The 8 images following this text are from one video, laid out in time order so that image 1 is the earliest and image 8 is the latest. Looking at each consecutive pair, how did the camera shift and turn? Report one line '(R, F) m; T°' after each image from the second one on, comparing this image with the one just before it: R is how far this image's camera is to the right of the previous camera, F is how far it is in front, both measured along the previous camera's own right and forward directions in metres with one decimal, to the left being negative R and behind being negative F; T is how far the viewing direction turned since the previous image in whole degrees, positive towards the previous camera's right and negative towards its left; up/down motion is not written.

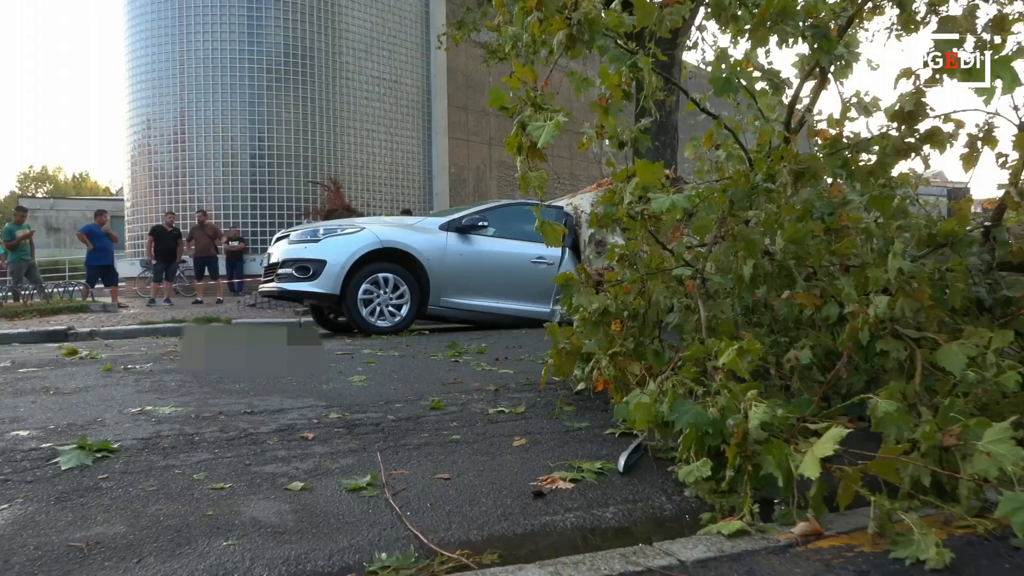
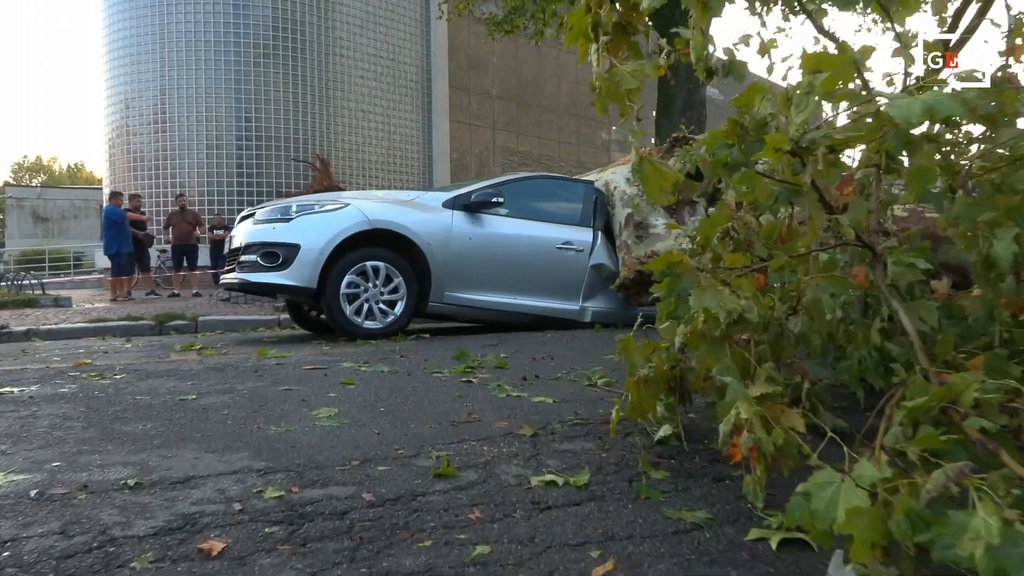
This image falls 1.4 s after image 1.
(-0.2, +1.8) m; 0°
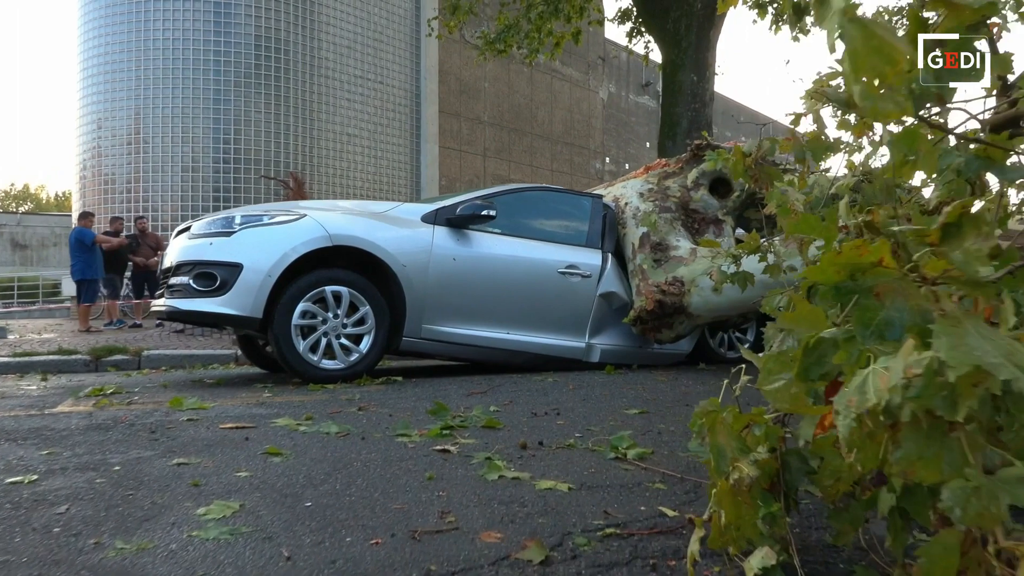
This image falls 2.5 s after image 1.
(0.0, +1.3) m; +1°
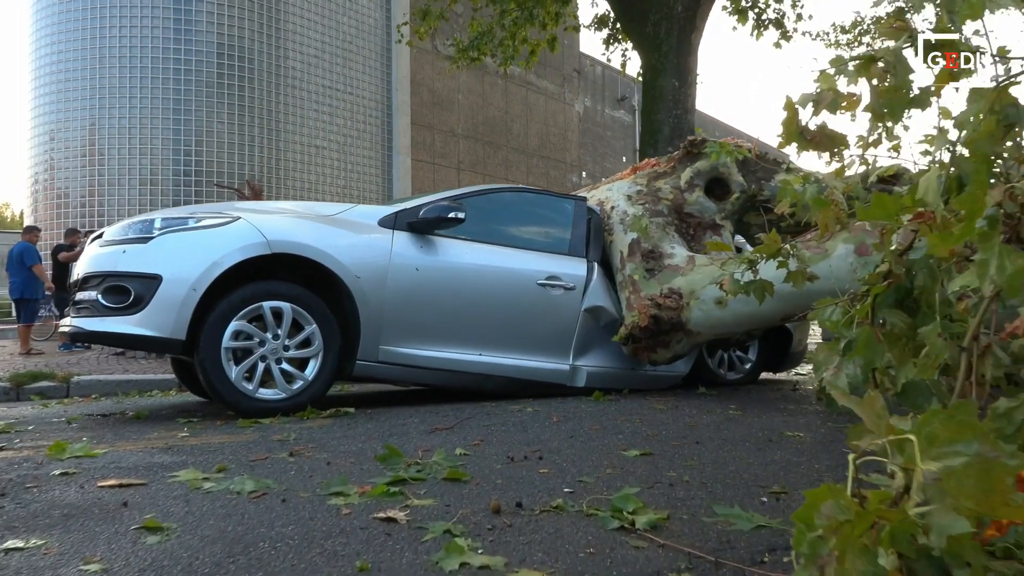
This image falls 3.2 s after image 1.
(0.0, +0.8) m; +2°
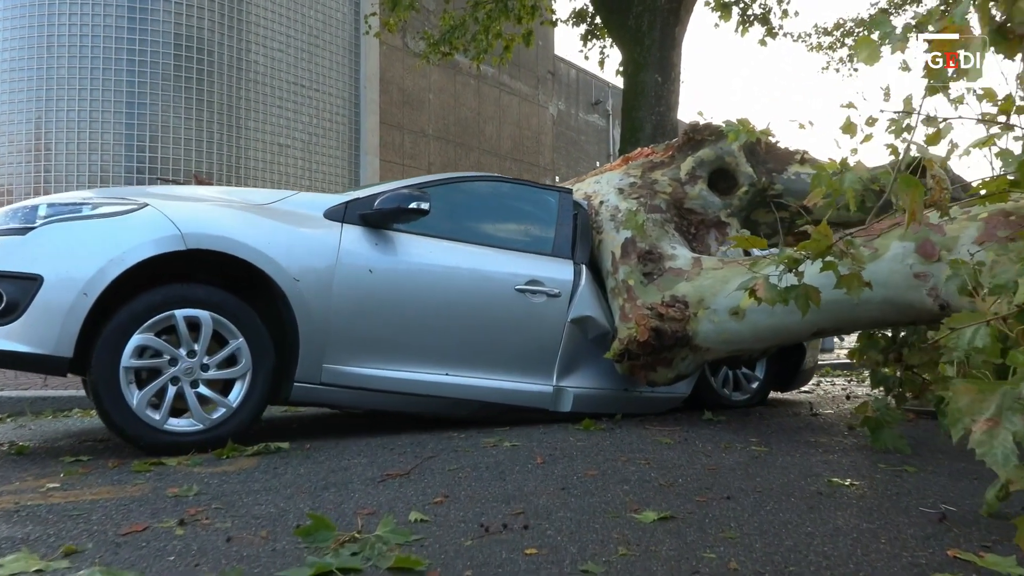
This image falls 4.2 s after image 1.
(0.0, +0.9) m; +2°
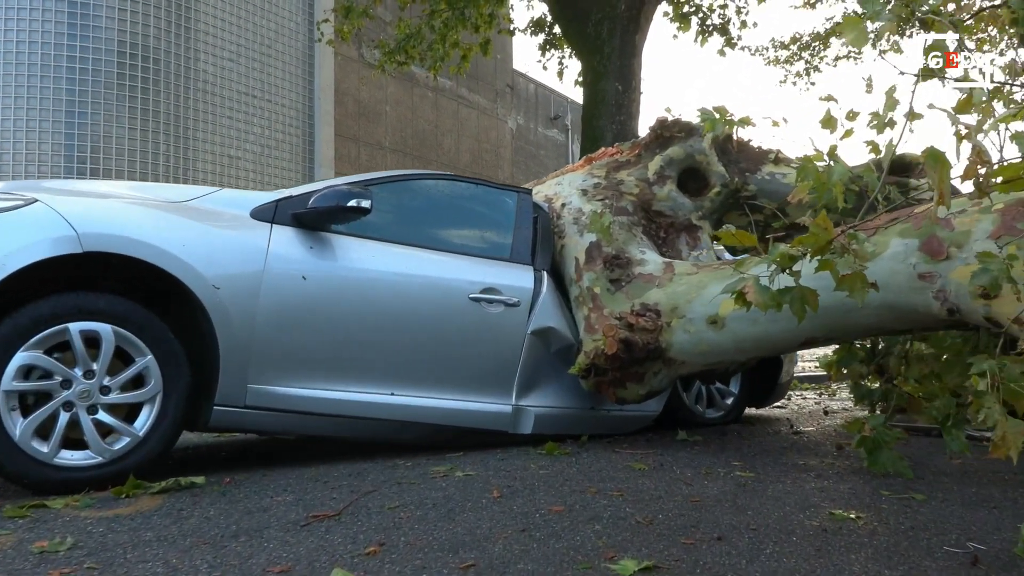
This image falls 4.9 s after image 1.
(0.0, +0.5) m; +3°
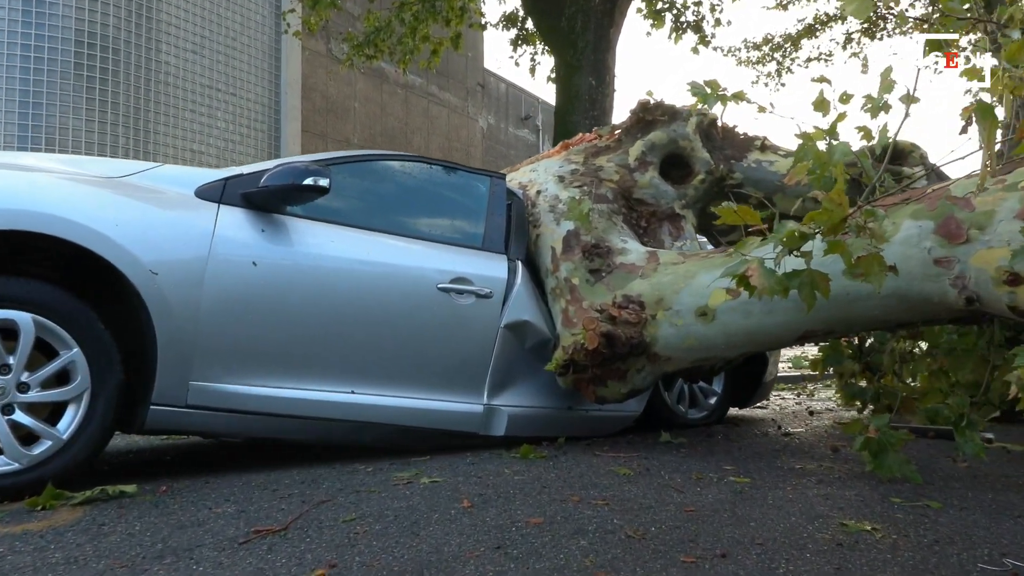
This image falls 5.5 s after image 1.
(0.0, +0.3) m; +2°
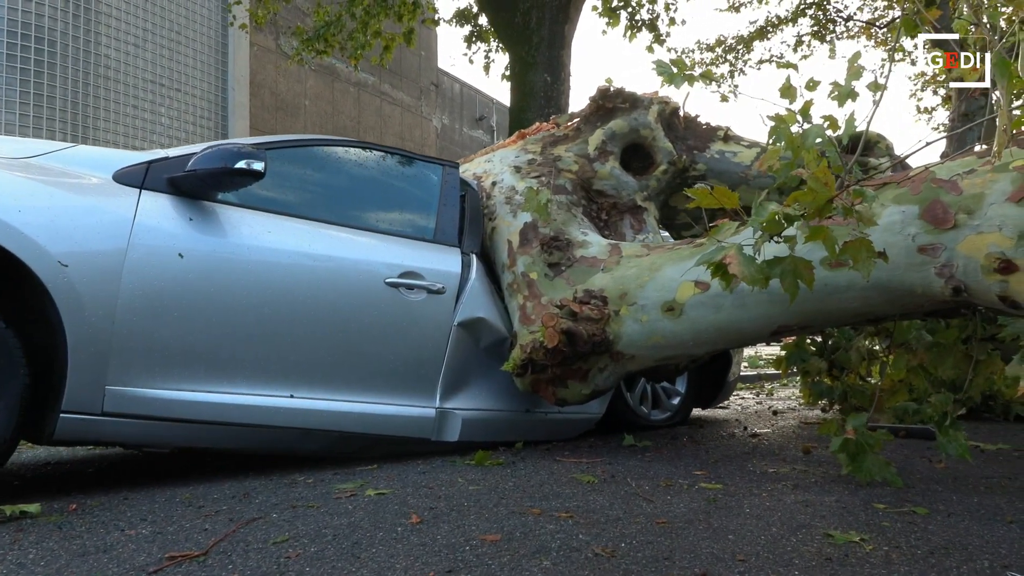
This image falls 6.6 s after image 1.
(0.0, +0.3) m; +3°
